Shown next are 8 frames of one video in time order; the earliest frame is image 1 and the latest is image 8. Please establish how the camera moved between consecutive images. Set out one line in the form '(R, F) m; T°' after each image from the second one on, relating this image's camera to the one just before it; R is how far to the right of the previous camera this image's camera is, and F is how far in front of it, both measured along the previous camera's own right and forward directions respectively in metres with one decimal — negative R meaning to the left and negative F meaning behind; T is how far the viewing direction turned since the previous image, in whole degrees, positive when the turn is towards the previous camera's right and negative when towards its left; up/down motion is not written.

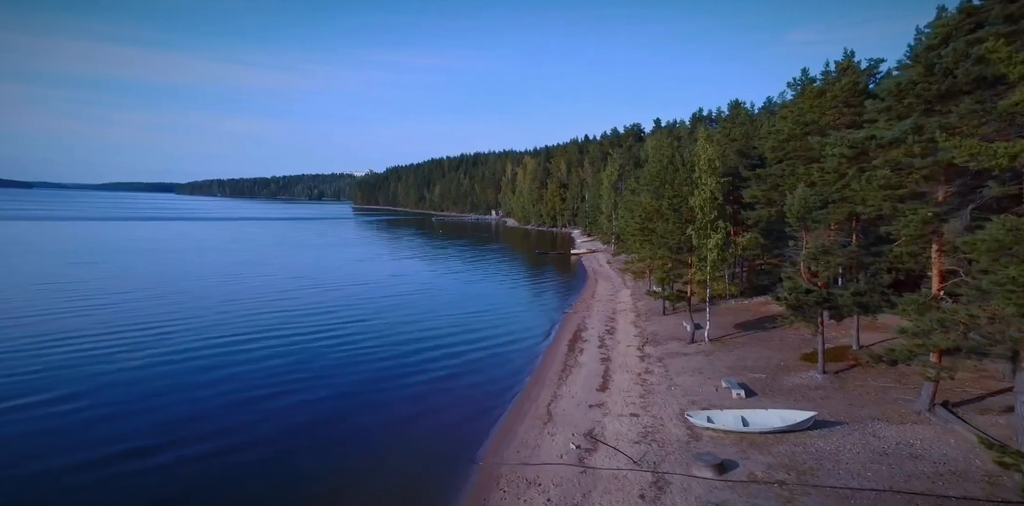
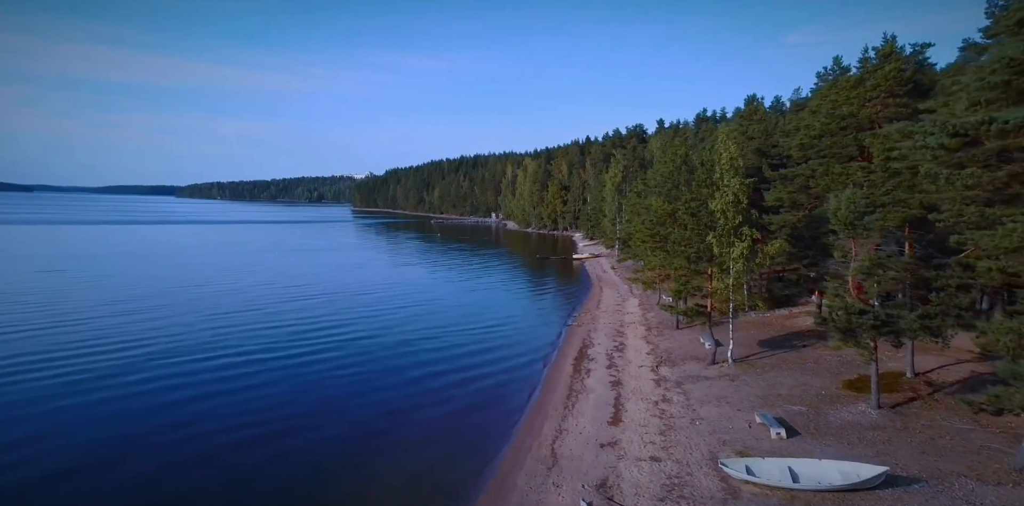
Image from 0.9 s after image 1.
(+0.1, +2.7) m; 0°
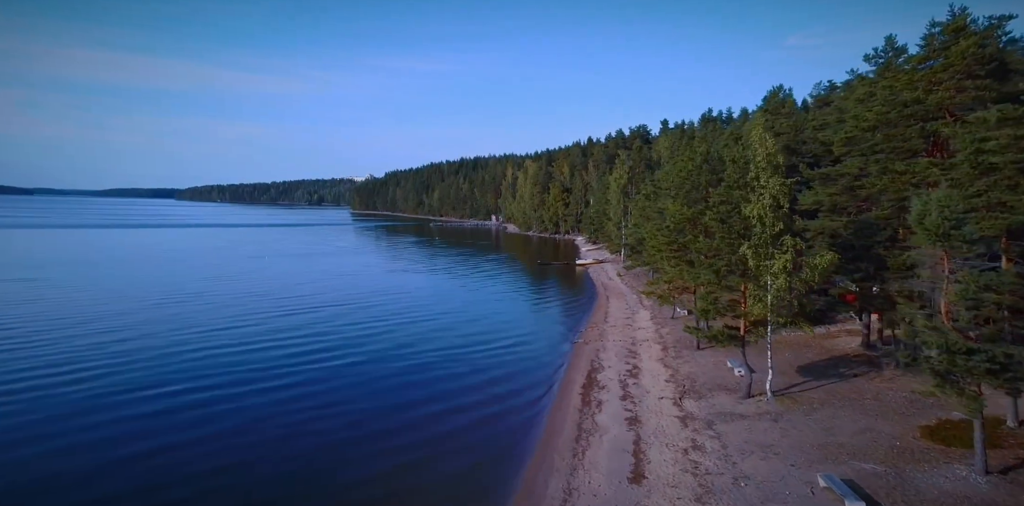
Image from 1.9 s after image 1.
(+0.1, +3.4) m; 0°
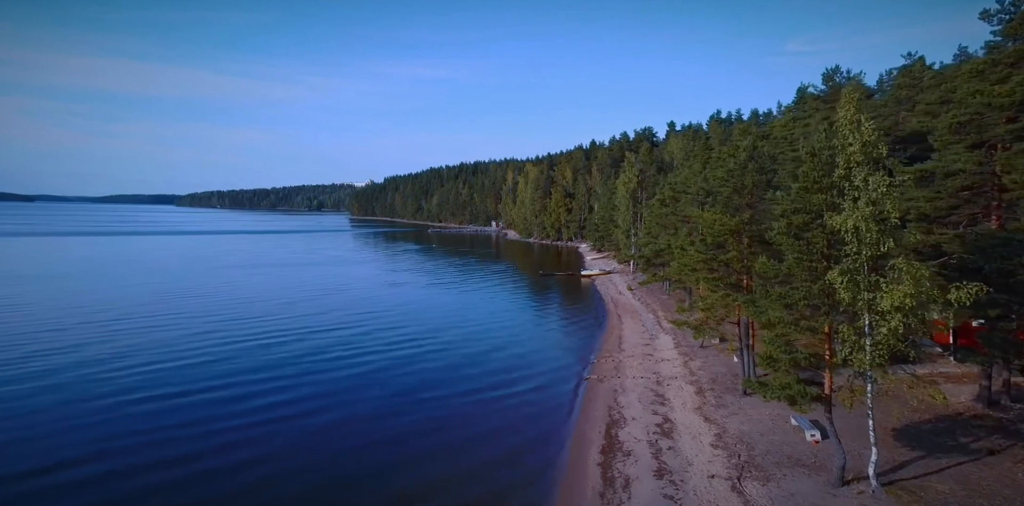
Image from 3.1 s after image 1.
(+0.1, +5.5) m; 0°
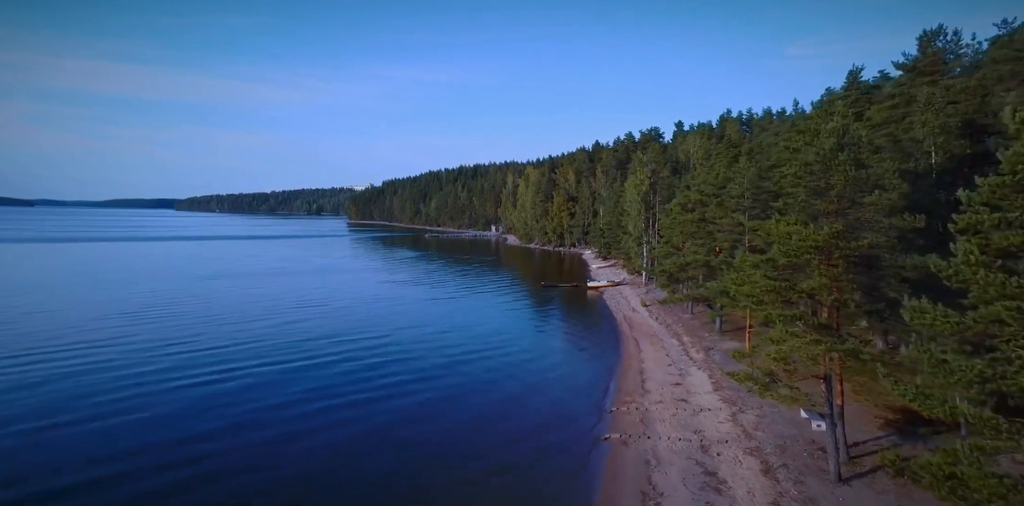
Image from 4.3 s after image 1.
(+0.2, +6.2) m; 0°
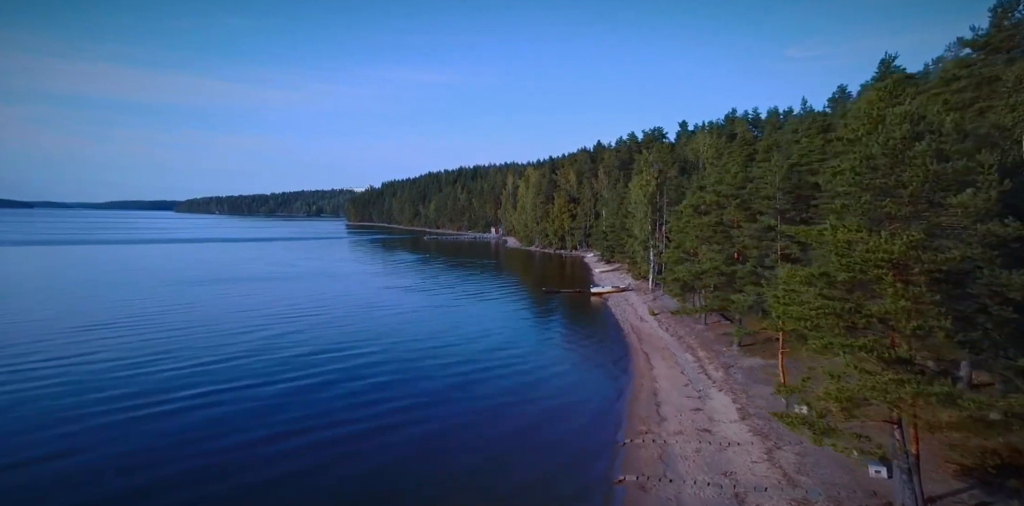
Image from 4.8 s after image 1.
(+0.1, +3.0) m; 0°
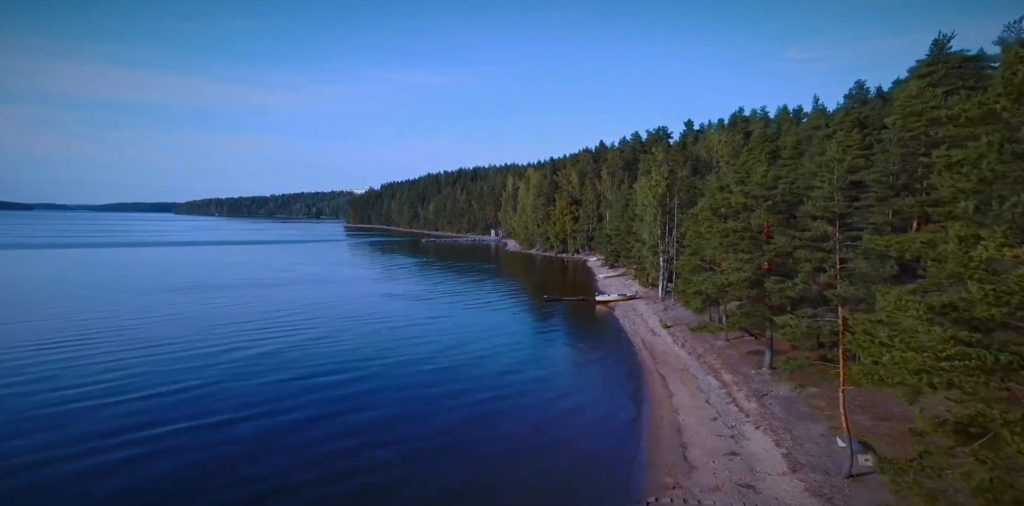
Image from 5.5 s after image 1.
(+0.1, +3.9) m; 0°
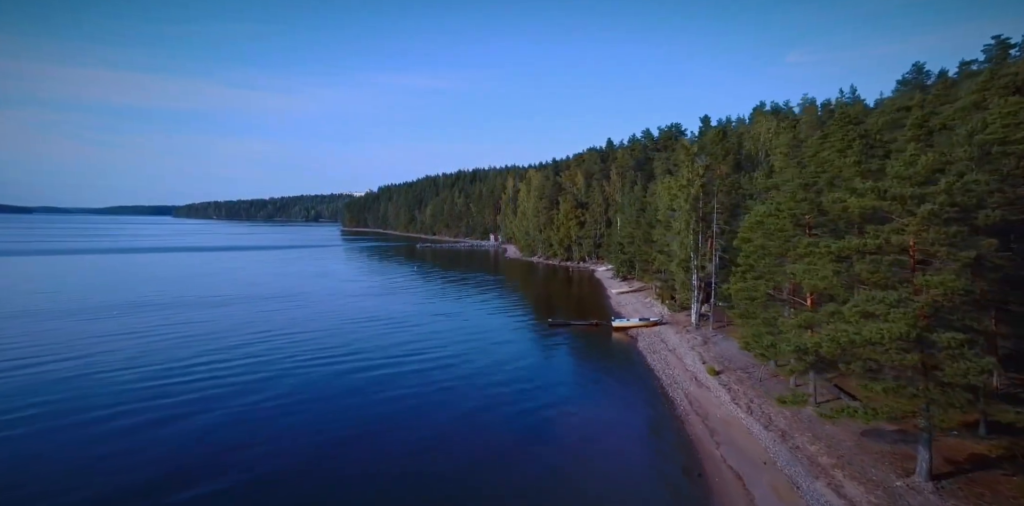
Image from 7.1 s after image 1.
(+0.2, +10.5) m; 0°
